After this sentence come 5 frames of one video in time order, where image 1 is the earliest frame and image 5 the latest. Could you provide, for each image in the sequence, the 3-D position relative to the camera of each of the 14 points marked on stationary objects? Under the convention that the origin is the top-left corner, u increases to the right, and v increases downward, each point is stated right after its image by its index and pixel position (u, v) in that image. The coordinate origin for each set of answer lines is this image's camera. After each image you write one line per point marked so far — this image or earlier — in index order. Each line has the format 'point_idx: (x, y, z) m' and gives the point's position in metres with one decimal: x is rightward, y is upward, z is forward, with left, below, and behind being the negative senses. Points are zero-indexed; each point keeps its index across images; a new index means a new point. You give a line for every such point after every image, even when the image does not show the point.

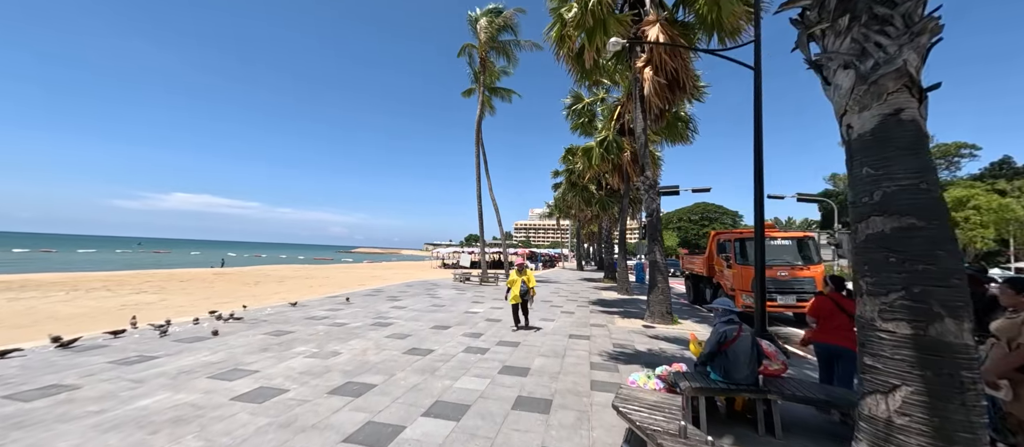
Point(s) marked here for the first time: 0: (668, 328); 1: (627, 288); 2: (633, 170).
0: (+3.8, -2.5, +8.4) m
1: (+5.1, -2.9, +15.2) m
2: (+5.5, +2.5, +15.7) m
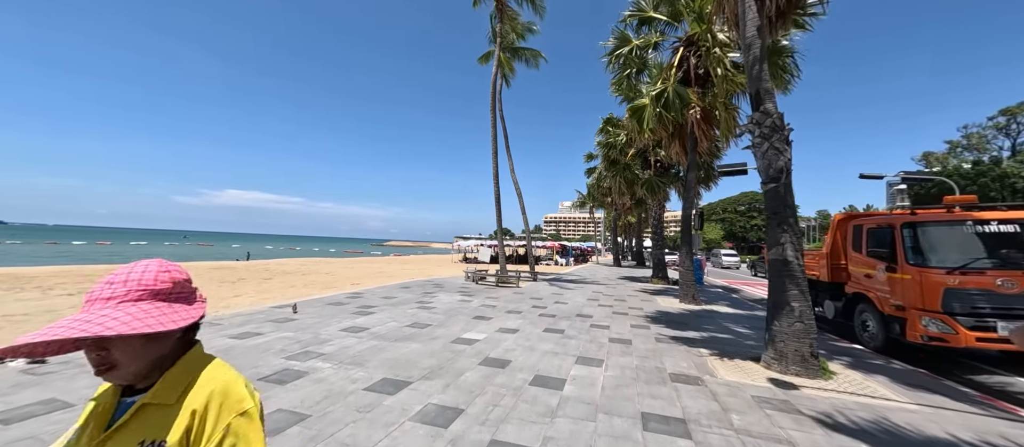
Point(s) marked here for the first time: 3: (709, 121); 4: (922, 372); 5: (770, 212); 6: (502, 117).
0: (+4.0, -2.1, +4.4) m
1: (+5.8, -2.3, +11.1) m
2: (+6.3, +3.0, +11.5) m
3: (+6.5, +3.4, +11.4) m
4: (+6.5, -2.4, +5.5) m
5: (+4.0, +0.2, +5.4) m
6: (-0.6, +6.1, +19.9) m
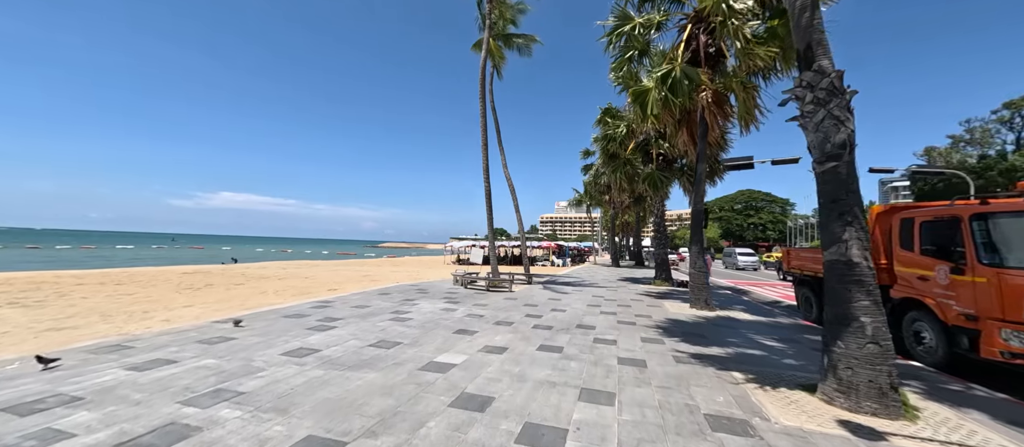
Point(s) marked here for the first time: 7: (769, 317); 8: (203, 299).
0: (+3.8, -2.0, +3.2) m
1: (+5.6, -2.2, +9.9) m
2: (+6.0, +3.2, +10.3) m
3: (+6.2, +3.5, +10.3) m
4: (+6.3, -2.2, +4.3) m
5: (+3.8, +0.3, +4.2) m
6: (-1.0, +6.2, +18.6) m
7: (+7.1, -2.6, +9.5) m
8: (-9.9, -2.4, +11.1) m
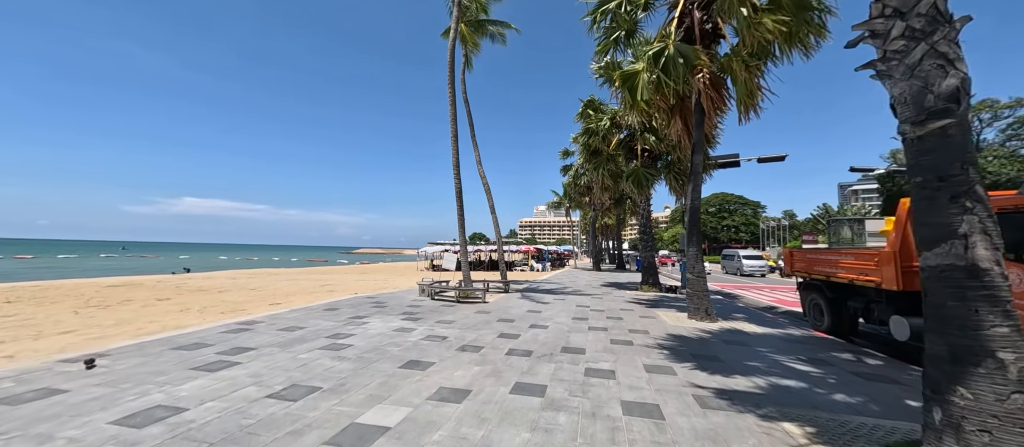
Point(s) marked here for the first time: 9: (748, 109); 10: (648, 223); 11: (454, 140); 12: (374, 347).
0: (+3.5, -1.9, +1.9) m
1: (+4.9, -2.2, +8.7) m
2: (+5.3, +3.2, +9.2) m
3: (+5.5, +3.6, +9.2) m
4: (+6.0, -2.1, +3.1) m
5: (+3.4, +0.4, +2.9) m
6: (-2.2, +6.1, +17.1) m
7: (+6.5, -2.5, +8.4) m
8: (-10.6, -2.5, +8.9) m
9: (+6.0, +2.9, +8.7) m
10: (+6.2, +0.1, +15.7) m
11: (-2.1, +3.1, +12.9) m
12: (-2.3, -2.1, +5.9) m
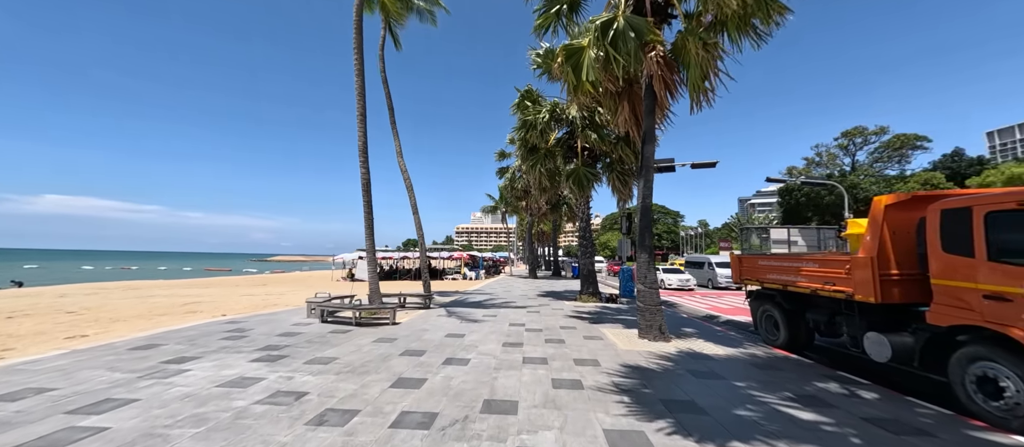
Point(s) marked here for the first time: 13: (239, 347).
0: (+3.0, -1.8, +0.4) m
1: (+3.1, -2.2, +7.4) m
2: (+3.5, +3.1, +8.0) m
3: (+3.7, +3.5, +8.0) m
4: (+5.2, -2.1, +2.1) m
5: (+2.8, +0.5, +1.4) m
6: (-5.3, +6.0, +14.5) m
7: (+4.8, -2.6, +7.3) m
8: (-12.1, -2.3, +4.8) m
9: (+4.2, +2.9, +7.7) m
10: (+3.2, -0.1, +14.6) m
11: (-4.4, +3.1, +10.3) m
12: (-3.5, -2.0, +3.4) m
13: (-4.9, -2.2, +6.3) m
